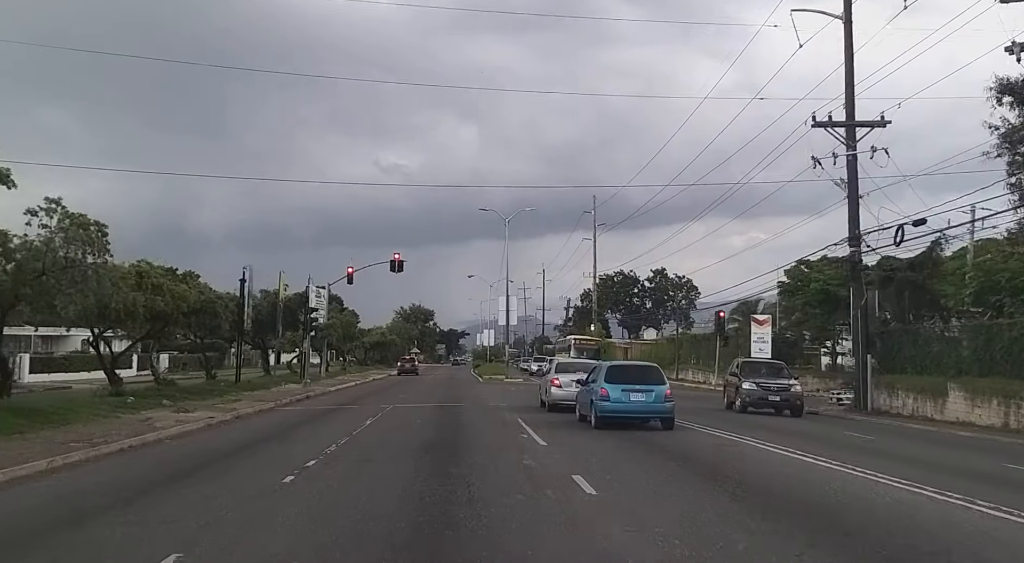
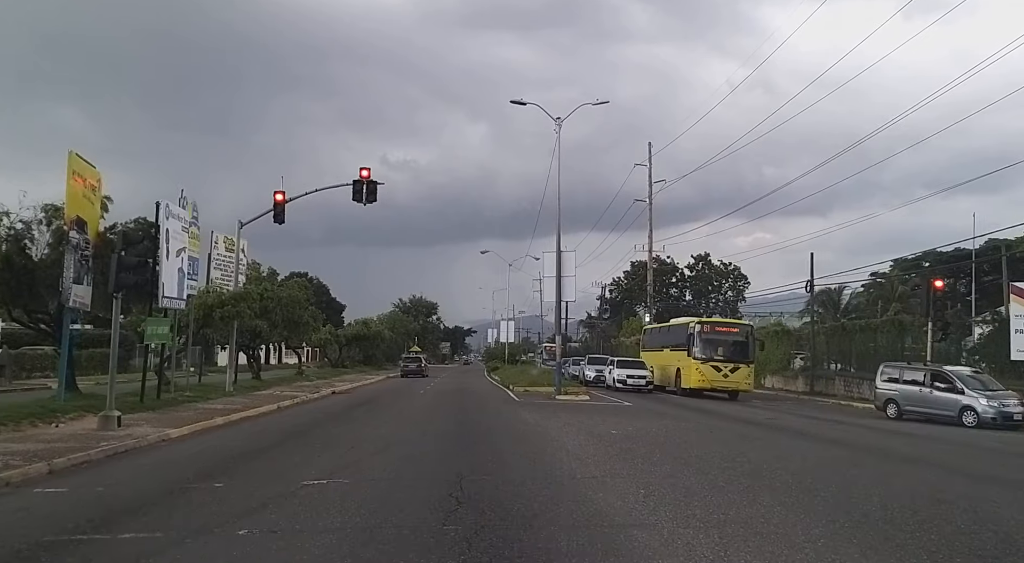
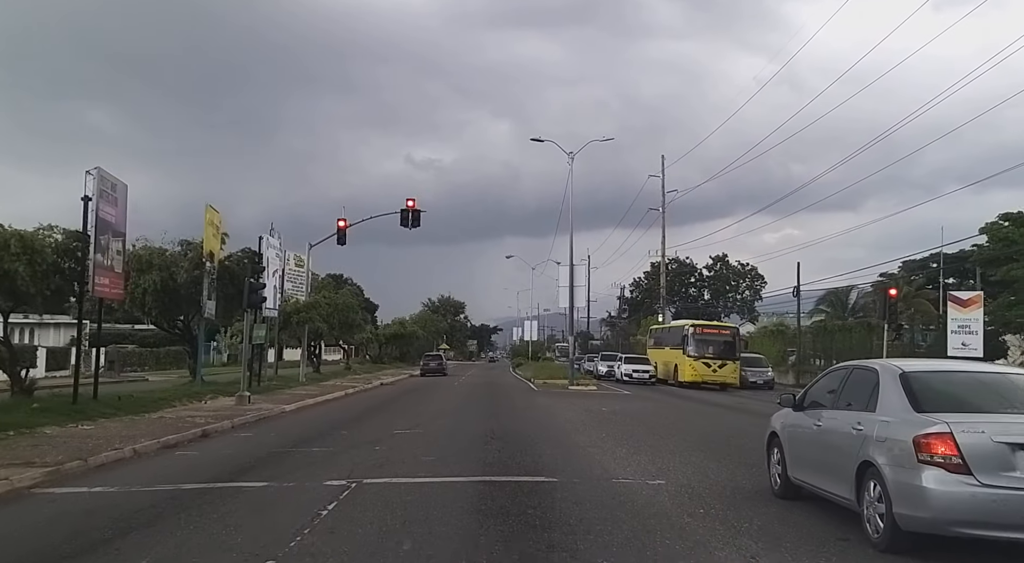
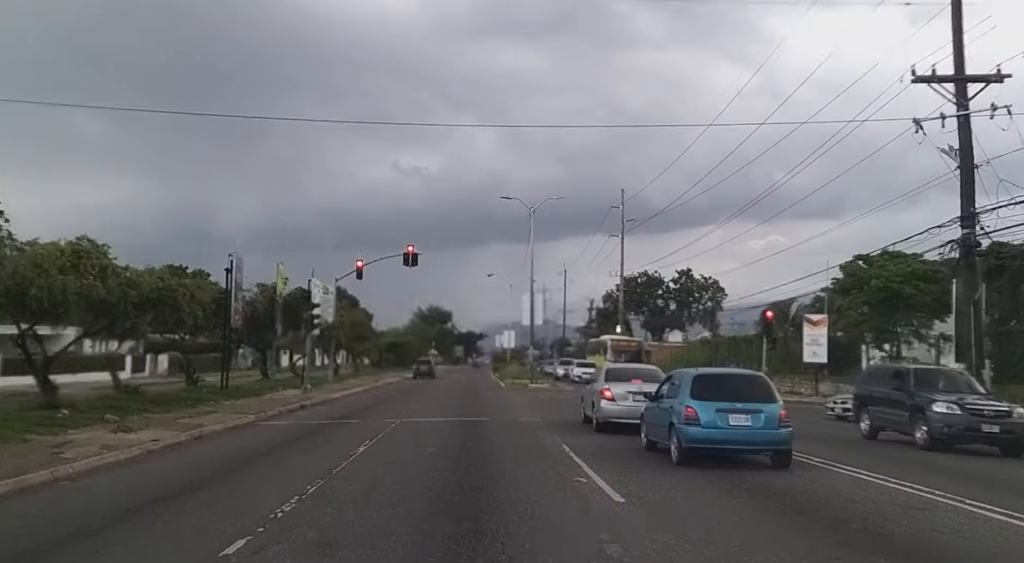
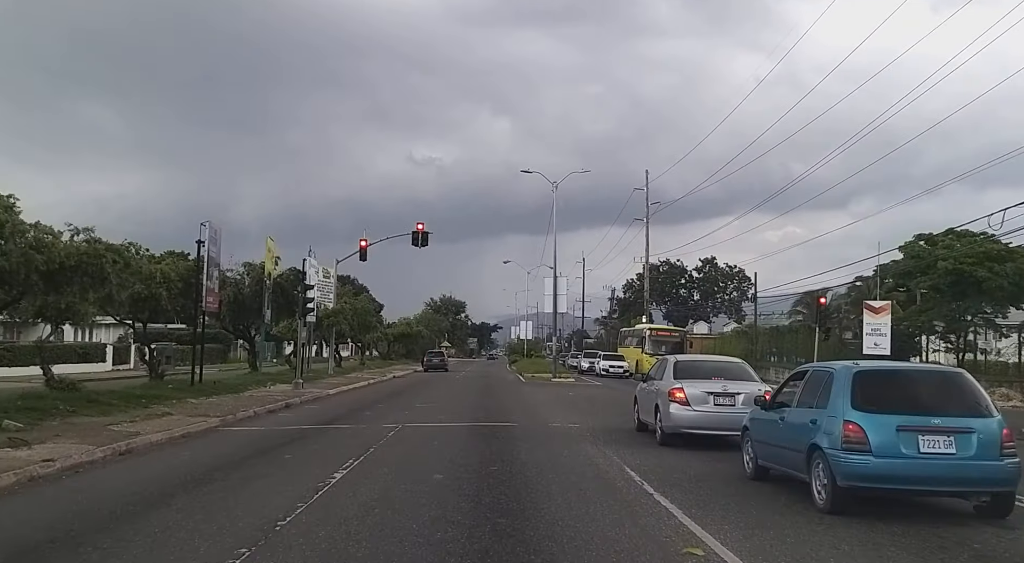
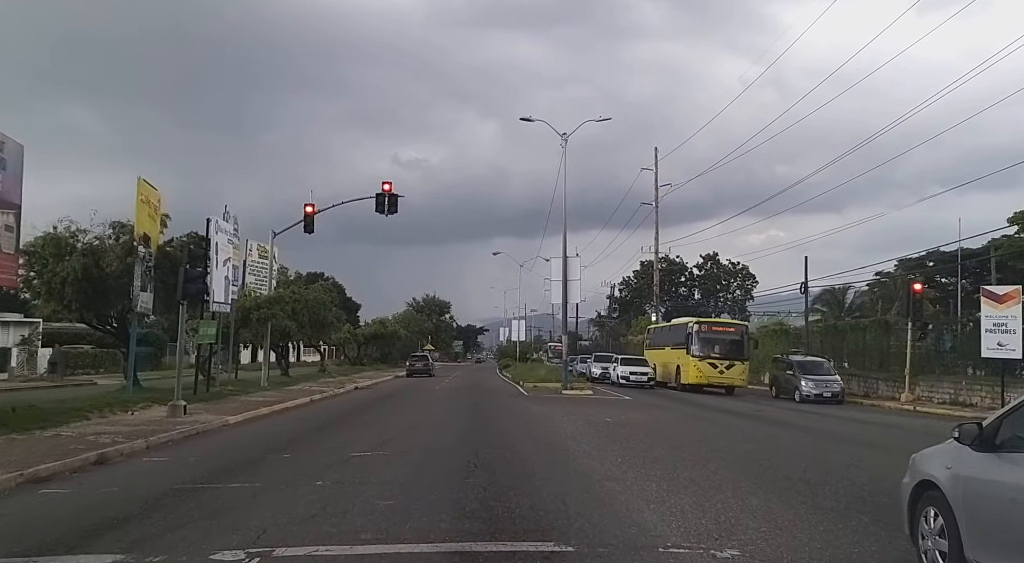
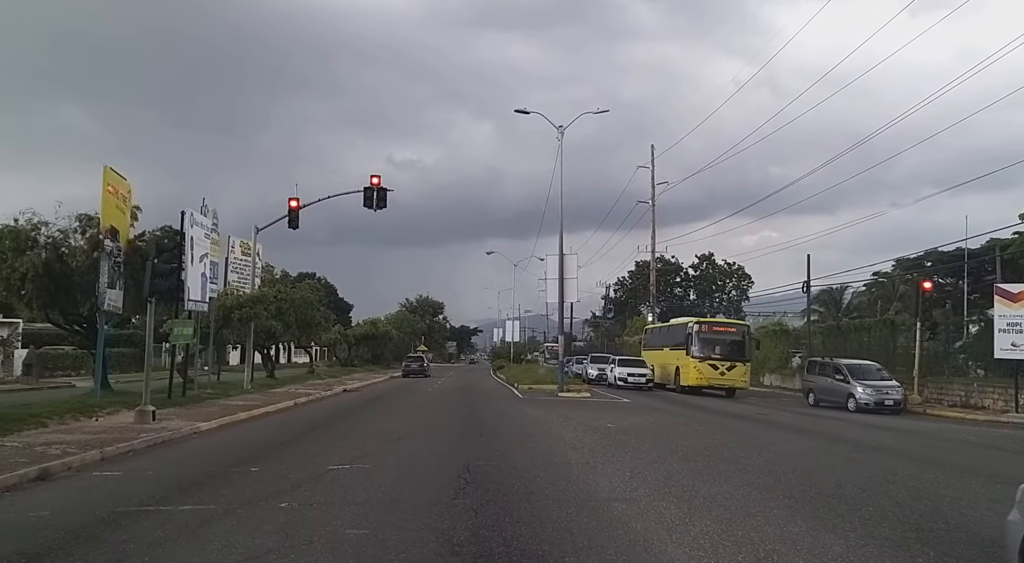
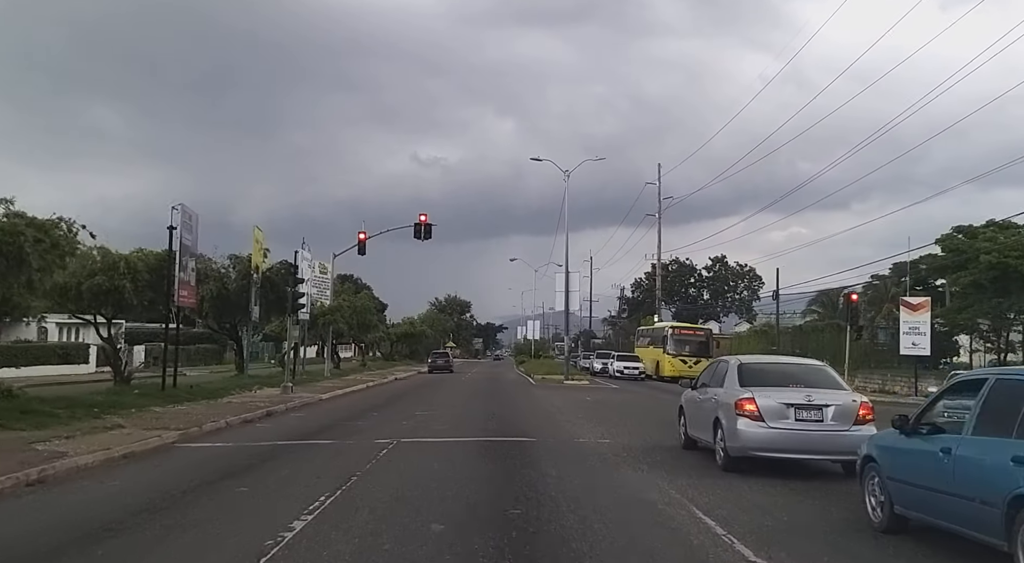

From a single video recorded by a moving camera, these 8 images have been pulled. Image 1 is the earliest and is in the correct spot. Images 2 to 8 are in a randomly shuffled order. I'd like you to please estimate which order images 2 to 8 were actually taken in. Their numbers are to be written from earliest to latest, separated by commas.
4, 5, 8, 3, 6, 7, 2
